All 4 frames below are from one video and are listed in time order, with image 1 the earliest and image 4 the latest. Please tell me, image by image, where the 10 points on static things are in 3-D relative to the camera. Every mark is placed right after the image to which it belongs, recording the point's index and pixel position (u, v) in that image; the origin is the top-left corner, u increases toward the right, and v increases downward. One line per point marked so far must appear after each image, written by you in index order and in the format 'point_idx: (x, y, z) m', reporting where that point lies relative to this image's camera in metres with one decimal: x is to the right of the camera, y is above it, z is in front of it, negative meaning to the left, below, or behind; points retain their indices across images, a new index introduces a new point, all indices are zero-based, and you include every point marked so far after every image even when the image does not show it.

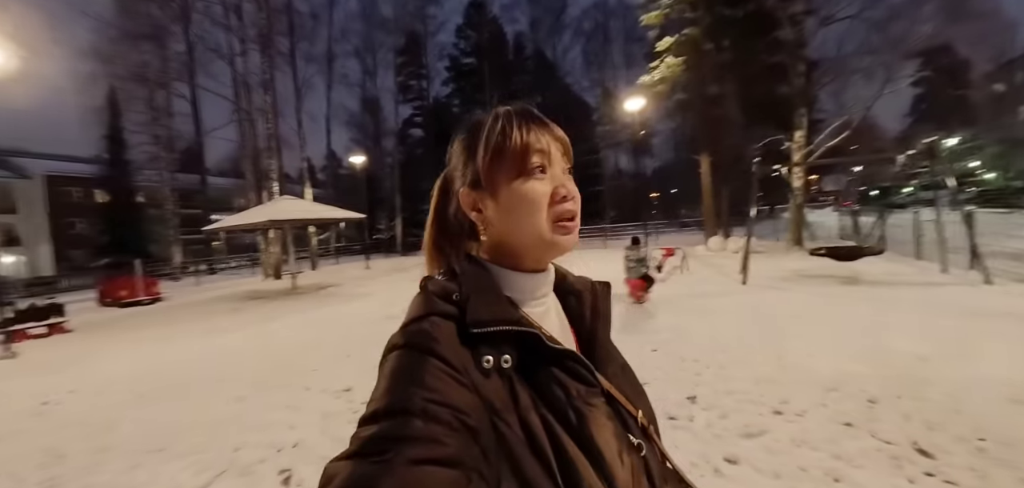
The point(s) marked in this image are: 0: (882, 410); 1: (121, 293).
0: (+3.7, -1.6, +4.0) m
1: (-13.4, -1.7, +13.9) m
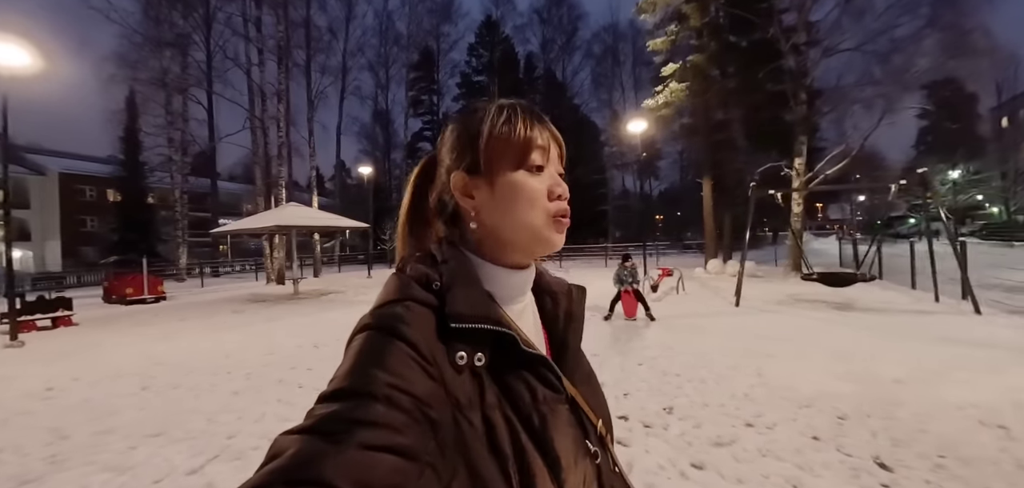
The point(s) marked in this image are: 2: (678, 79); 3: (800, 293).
0: (+3.5, -1.9, +4.1) m
1: (-13.5, -1.6, +14.1) m
2: (+7.8, +7.8, +18.6) m
3: (+9.2, -1.6, +12.8) m
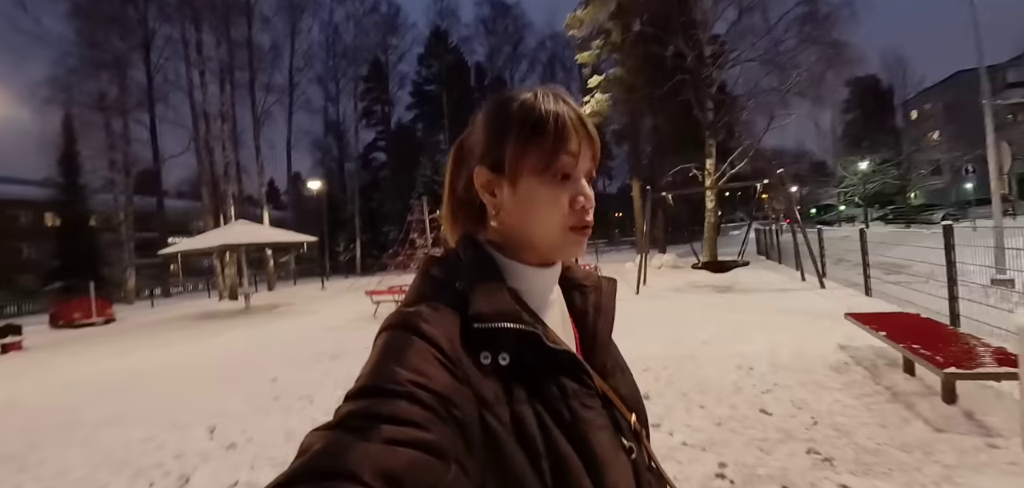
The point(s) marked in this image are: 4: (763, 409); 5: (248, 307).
0: (+1.9, -1.9, +5.8) m
1: (-15.8, -2.6, +14.5) m
2: (+4.6, +7.9, +20.6) m
3: (+6.9, -1.3, +14.9) m
4: (+2.9, -1.9, +4.6) m
5: (-10.4, -2.5, +15.8) m
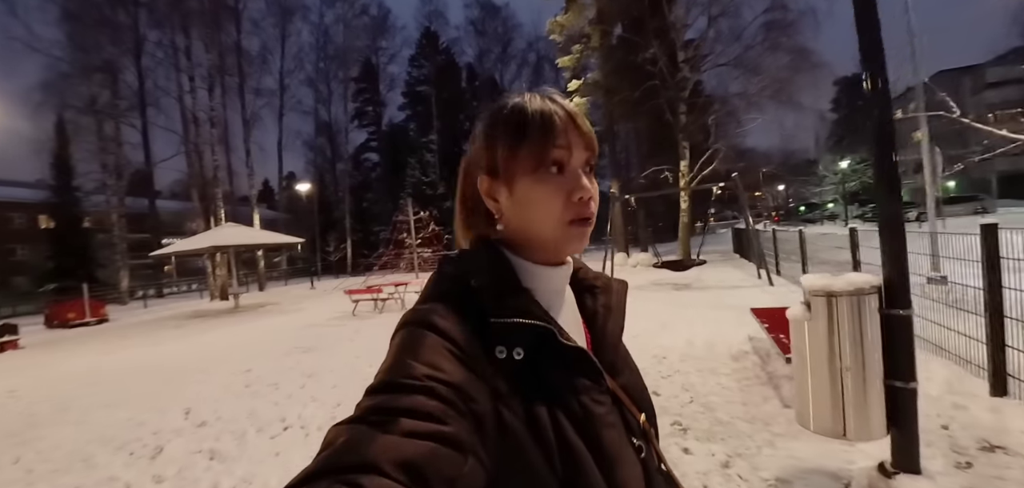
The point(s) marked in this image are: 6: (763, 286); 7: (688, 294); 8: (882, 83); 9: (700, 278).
0: (+1.0, -2.0, +6.6) m
1: (-16.8, -2.7, +15.2) m
2: (+3.5, +7.9, +21.3) m
3: (+5.9, -1.3, +15.7) m
4: (+1.9, -2.0, +5.4) m
5: (-11.4, -2.6, +16.5) m
6: (+8.0, -1.4, +12.7) m
7: (+5.3, -1.6, +12.4) m
8: (+2.8, +1.2, +3.0) m
9: (+6.9, -1.3, +14.9) m
